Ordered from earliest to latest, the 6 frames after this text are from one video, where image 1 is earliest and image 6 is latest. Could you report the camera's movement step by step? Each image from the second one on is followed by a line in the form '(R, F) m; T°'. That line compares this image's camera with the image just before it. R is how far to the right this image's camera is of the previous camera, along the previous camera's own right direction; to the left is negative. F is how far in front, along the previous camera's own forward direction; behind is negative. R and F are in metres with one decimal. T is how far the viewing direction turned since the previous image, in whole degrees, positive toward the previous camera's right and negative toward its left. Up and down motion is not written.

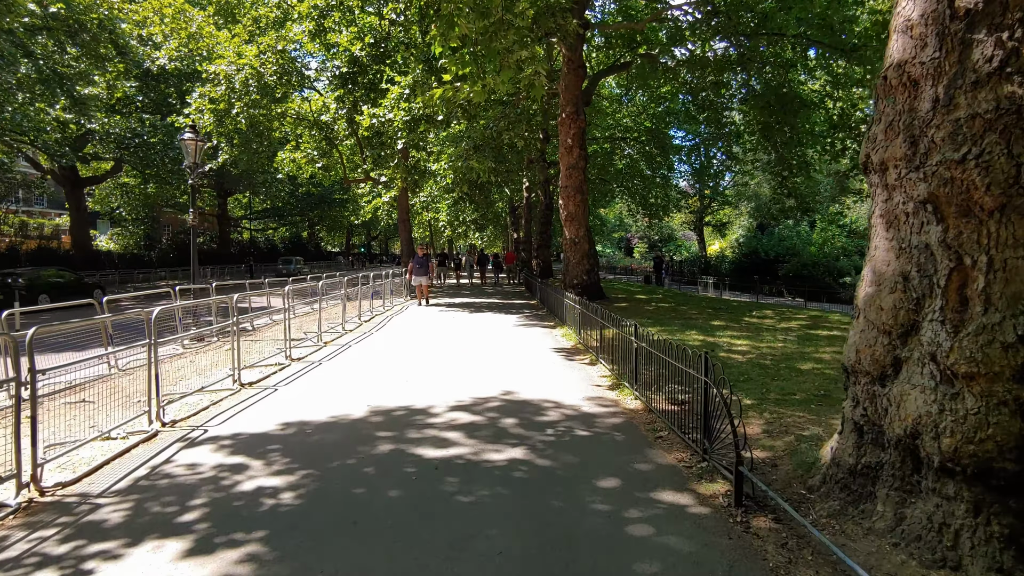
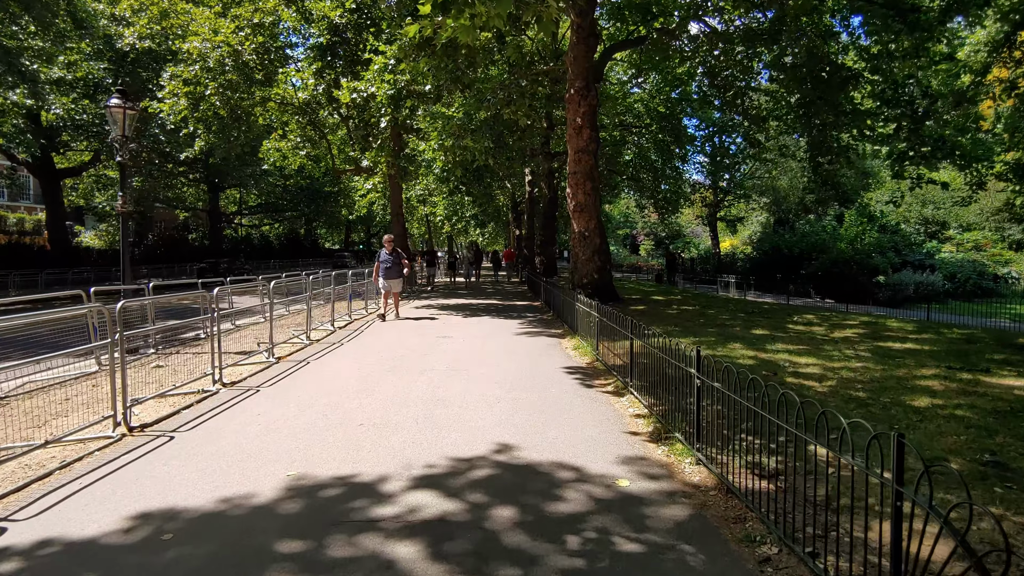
(0.0, +2.2) m; 0°
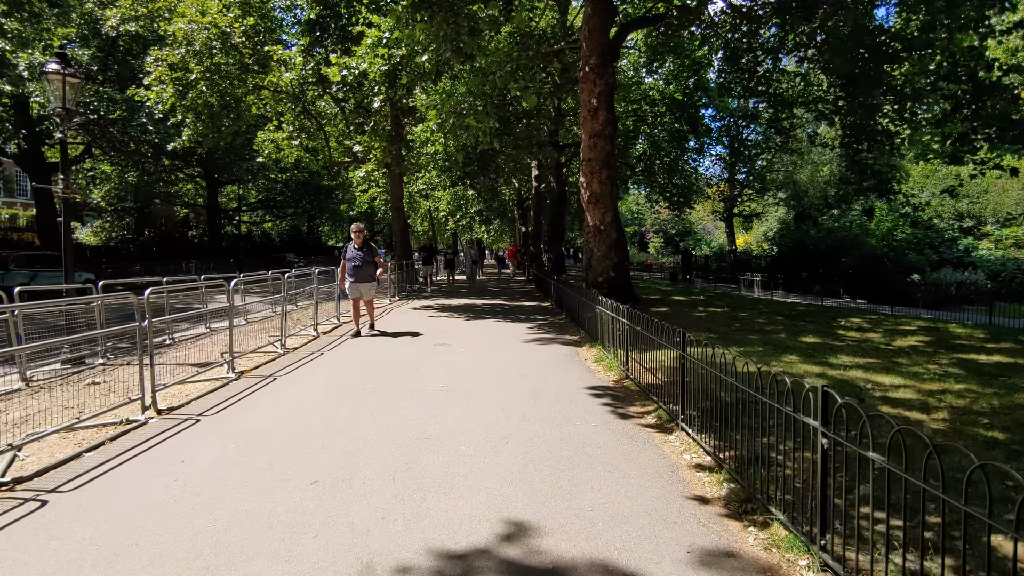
(-0.1, +1.6) m; -1°
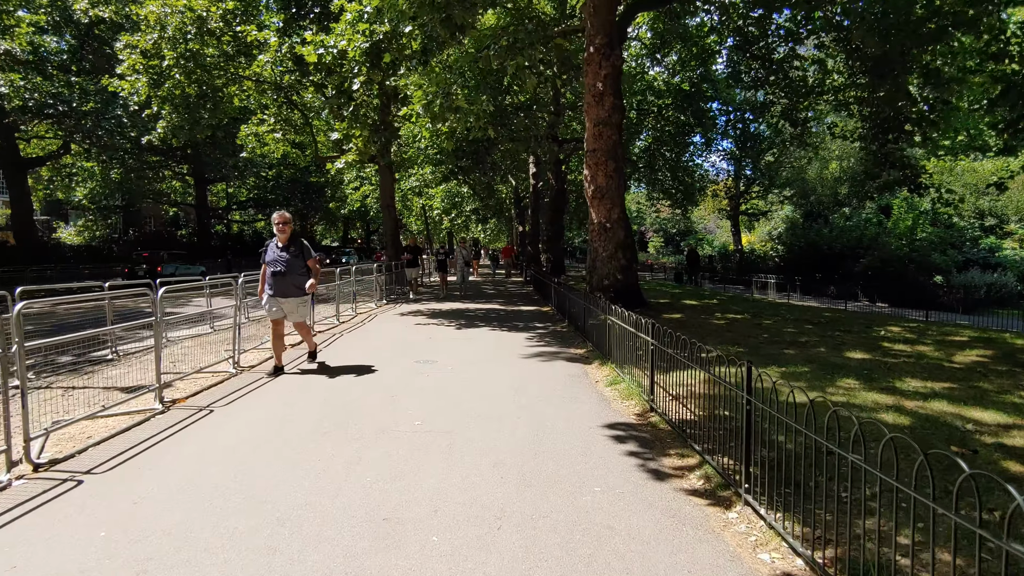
(0.0, +1.4) m; 0°
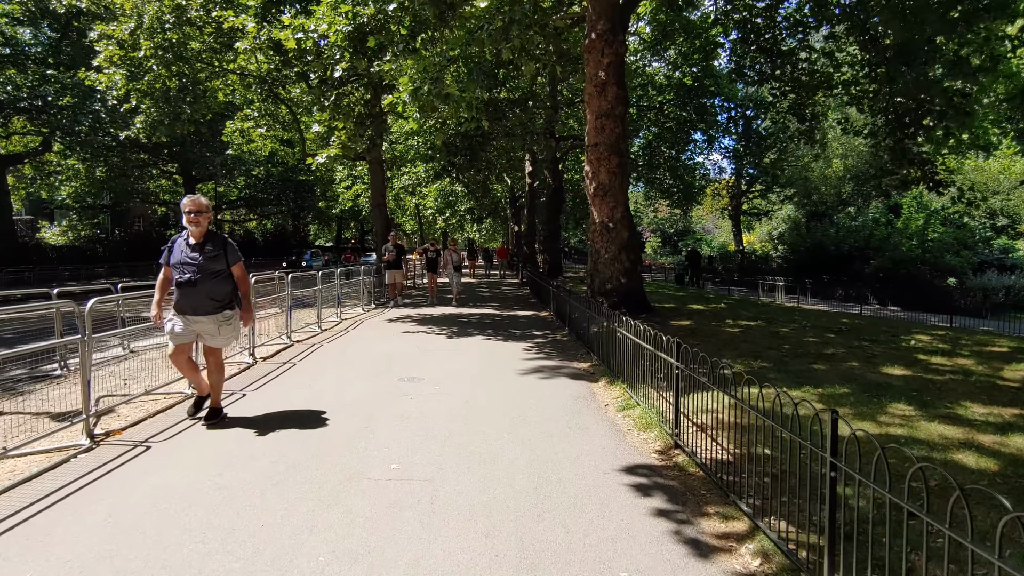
(0.0, +0.9) m; 0°
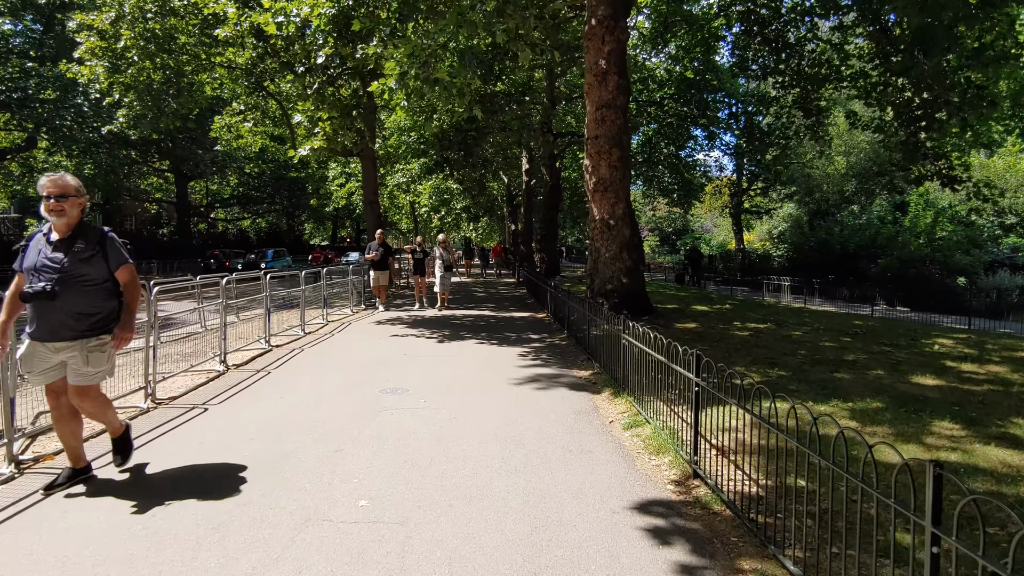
(0.0, +0.7) m; 0°
